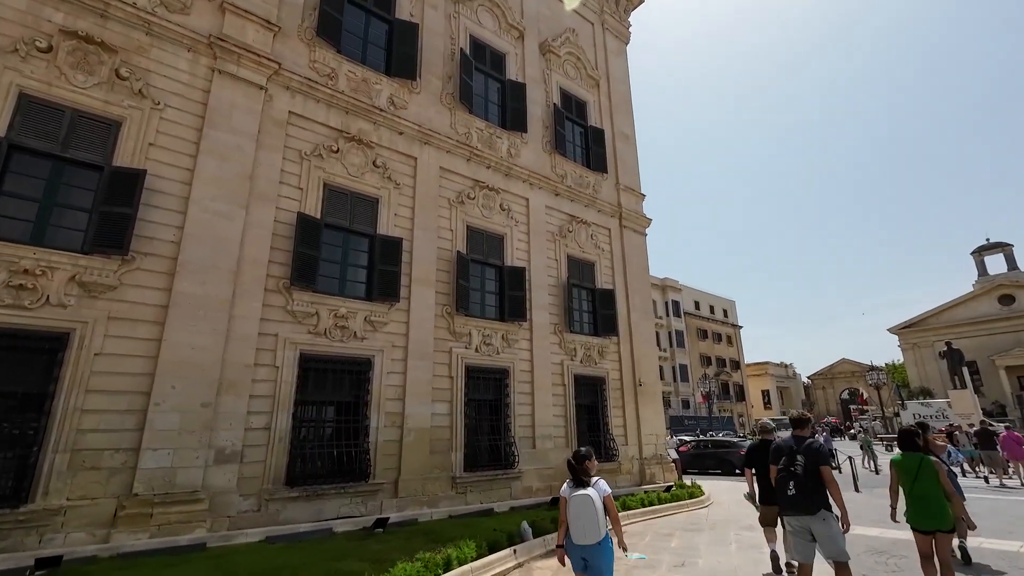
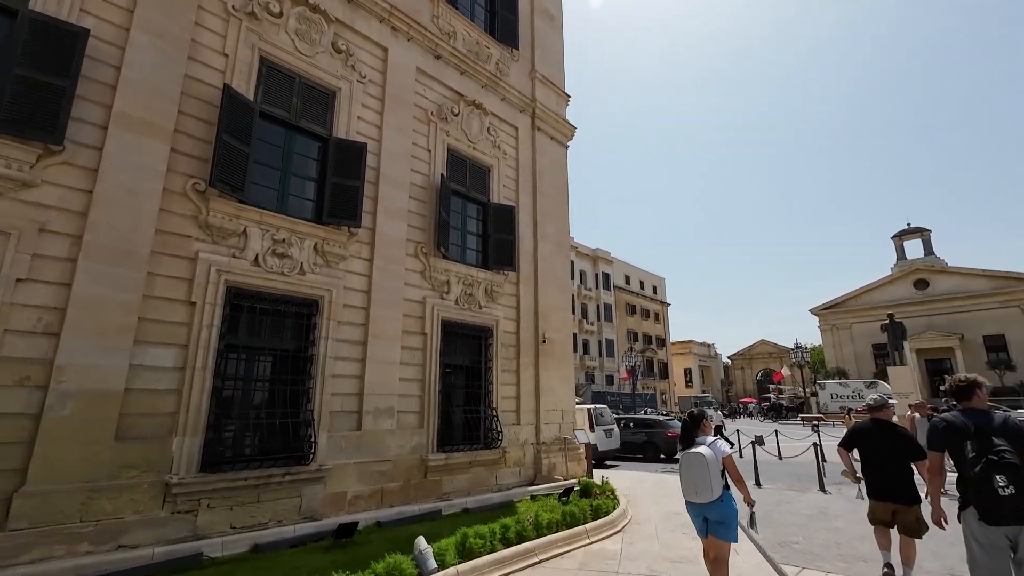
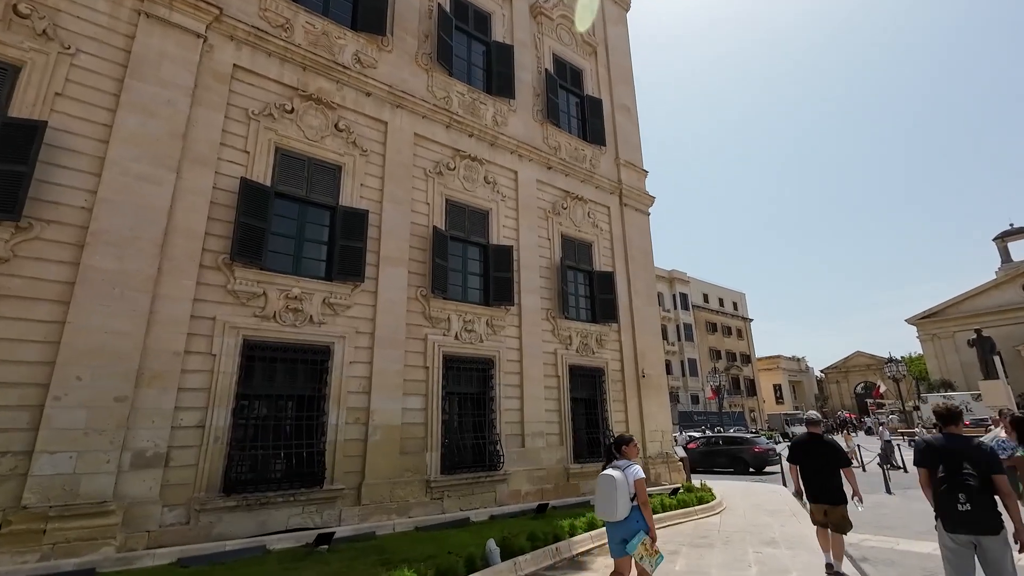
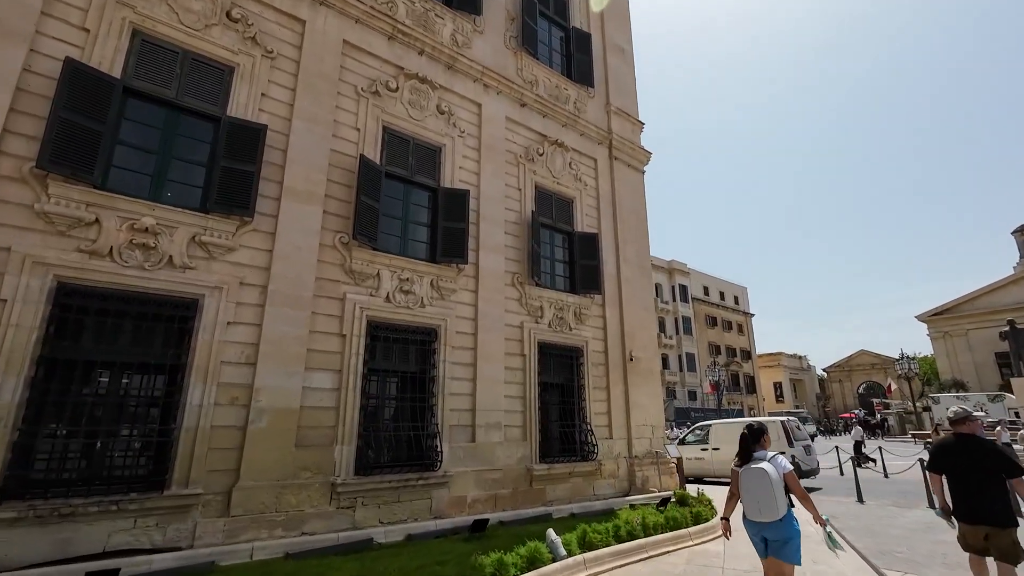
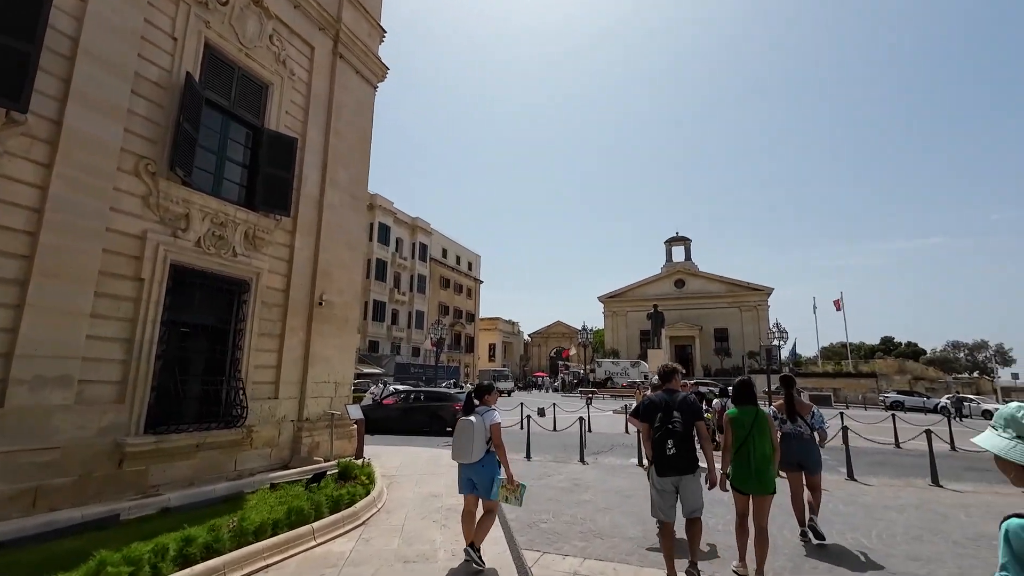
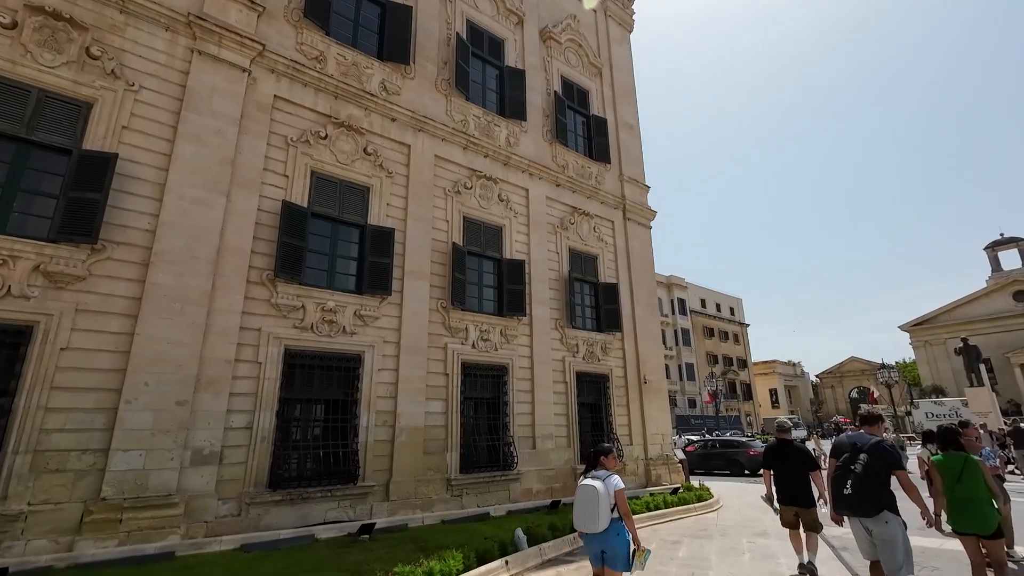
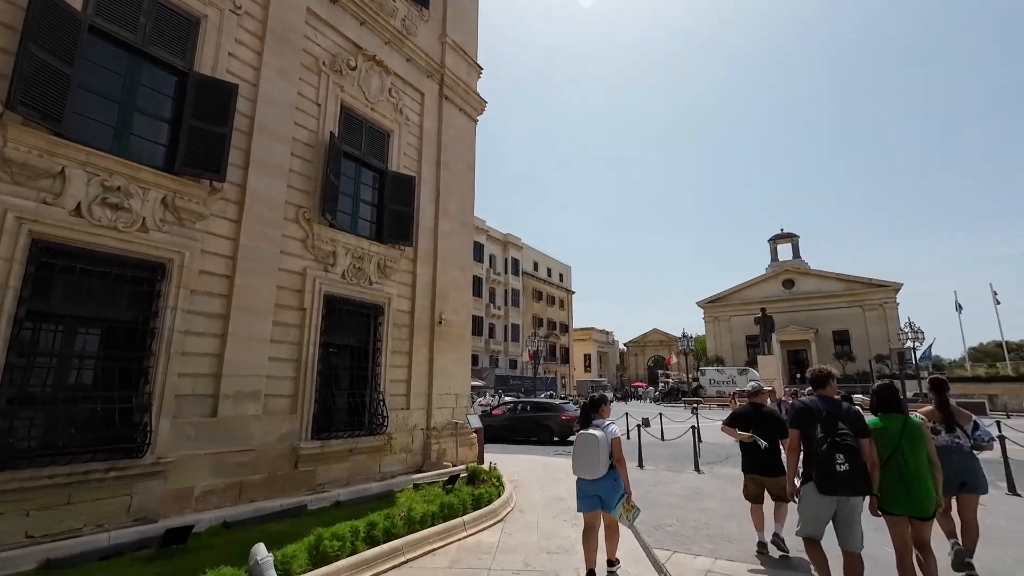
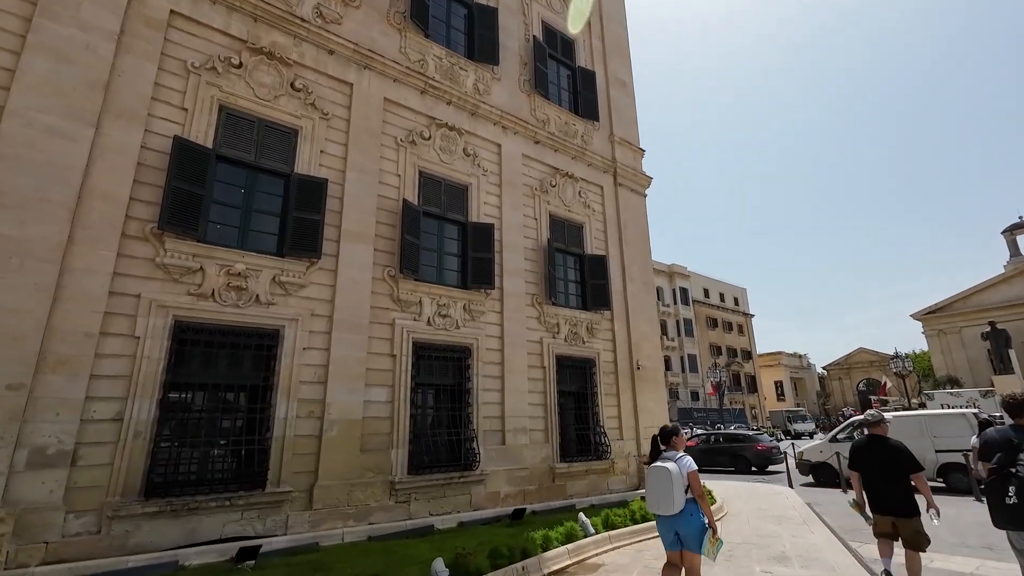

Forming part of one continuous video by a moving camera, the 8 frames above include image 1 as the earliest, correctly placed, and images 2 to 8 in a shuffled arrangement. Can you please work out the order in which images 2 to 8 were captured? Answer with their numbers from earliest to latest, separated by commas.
6, 3, 8, 4, 2, 7, 5
